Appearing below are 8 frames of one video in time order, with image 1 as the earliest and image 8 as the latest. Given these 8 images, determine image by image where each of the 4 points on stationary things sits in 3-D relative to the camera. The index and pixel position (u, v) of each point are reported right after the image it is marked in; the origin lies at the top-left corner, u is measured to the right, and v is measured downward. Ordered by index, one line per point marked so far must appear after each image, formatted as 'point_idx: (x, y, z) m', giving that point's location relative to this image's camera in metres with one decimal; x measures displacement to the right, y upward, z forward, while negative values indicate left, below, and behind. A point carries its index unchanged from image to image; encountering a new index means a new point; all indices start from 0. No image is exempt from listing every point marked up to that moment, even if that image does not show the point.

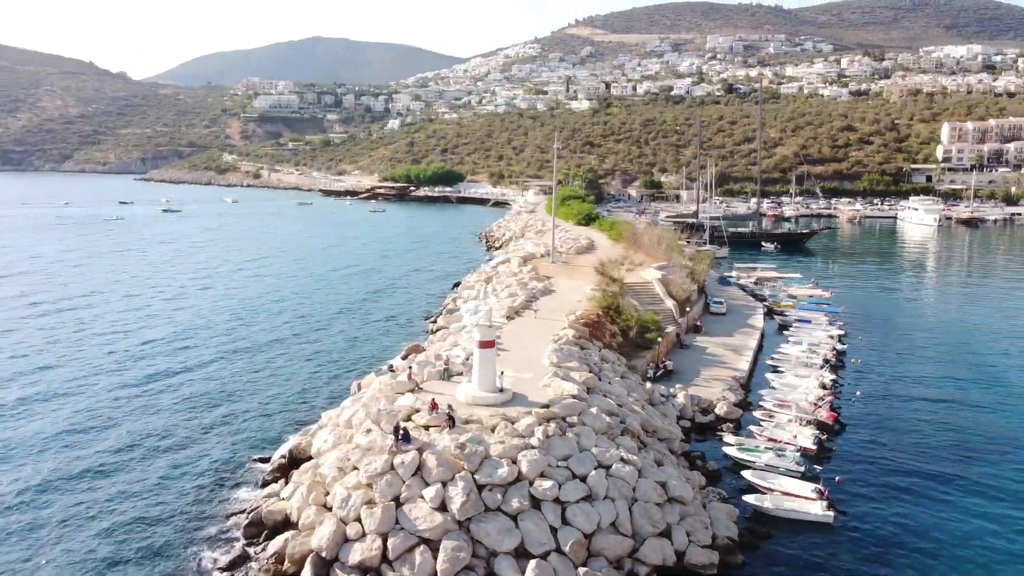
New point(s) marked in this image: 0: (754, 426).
0: (+5.6, -3.2, +18.3) m
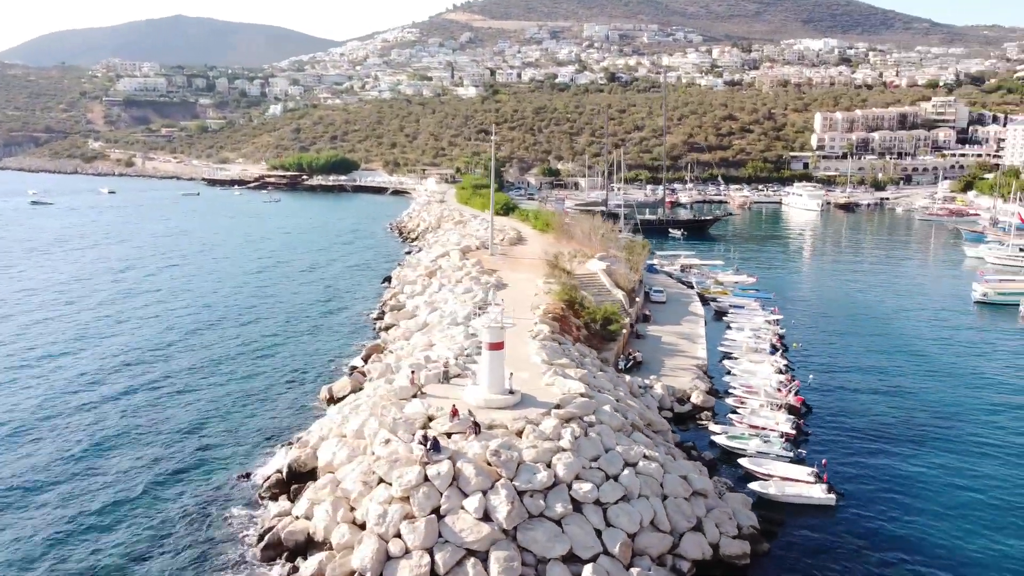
0: (+5.2, -3.0, +18.9) m
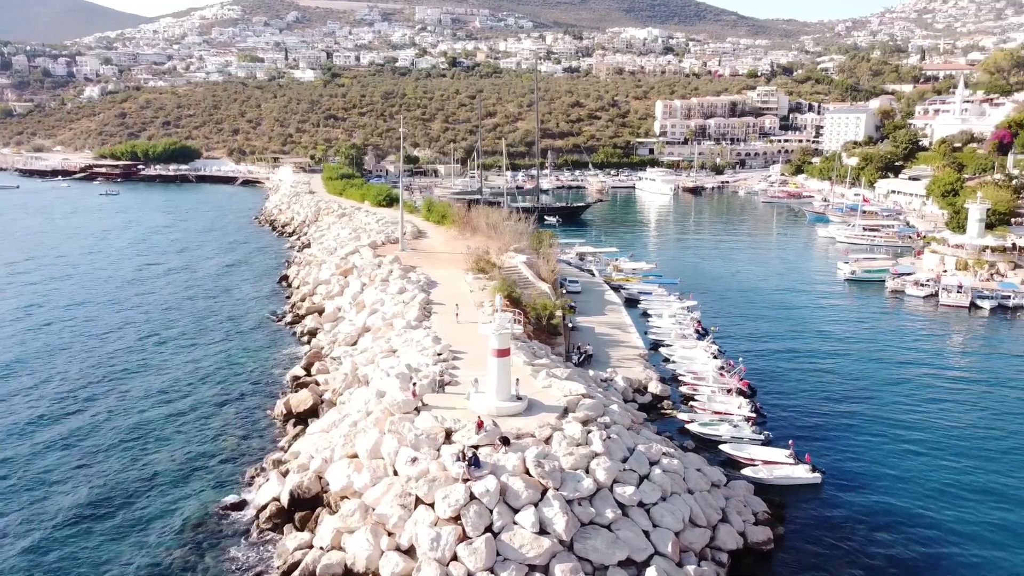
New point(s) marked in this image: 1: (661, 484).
0: (+4.4, -2.8, +19.7) m
1: (+2.4, -3.1, +12.9) m
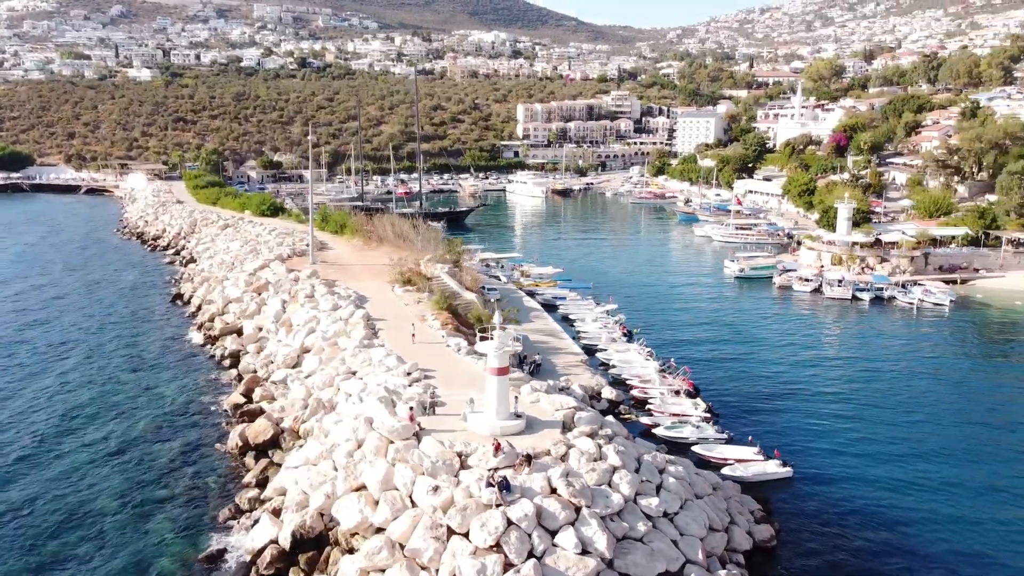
0: (+3.4, -3.0, +20.3) m
1: (+2.7, -3.3, +13.2) m
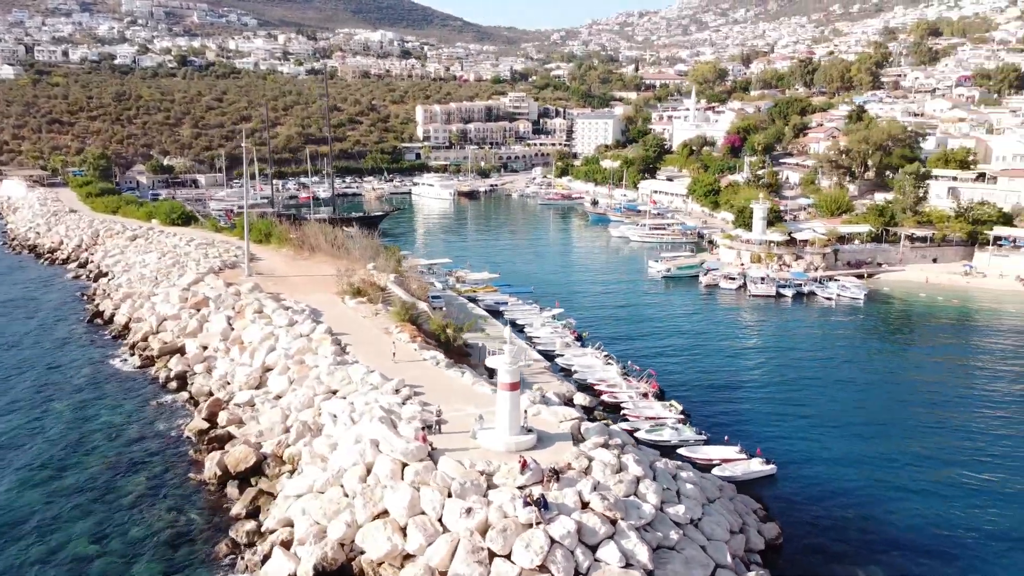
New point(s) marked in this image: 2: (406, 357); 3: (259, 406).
0: (+2.8, -3.1, +20.6) m
1: (+3.0, -3.5, +13.5) m
2: (-2.5, -1.6, +19.1) m
3: (-5.8, -2.7, +18.6) m
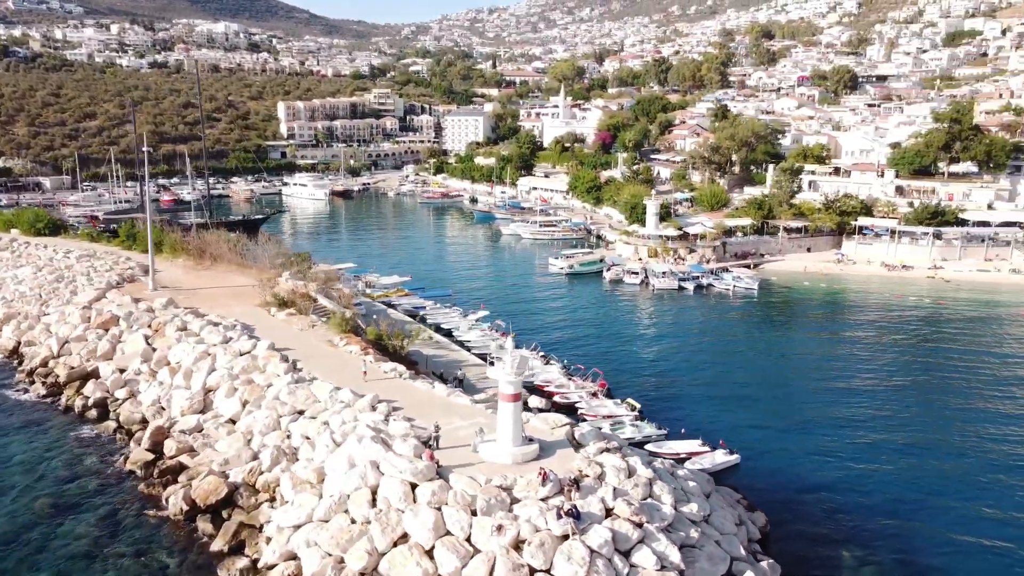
0: (+1.6, -3.2, +20.9) m
1: (+3.2, -3.6, +13.9) m
2: (-3.4, -1.9, +18.5) m
3: (-6.5, -3.1, +17.4) m
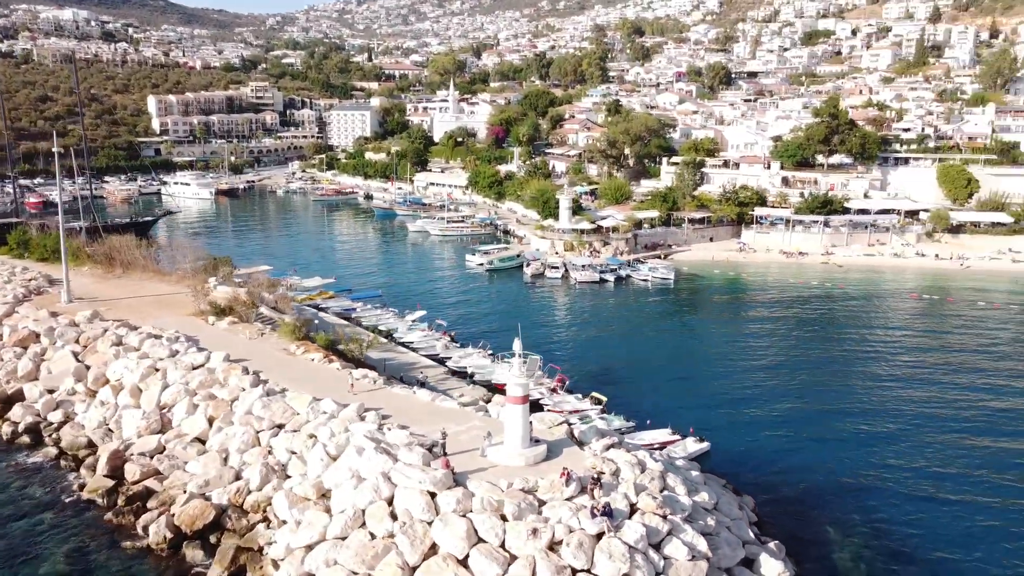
0: (+0.7, -3.1, +21.0) m
1: (+3.3, -3.5, +14.4) m
2: (-3.9, -2.0, +17.9) m
3: (-6.7, -3.3, +16.3) m
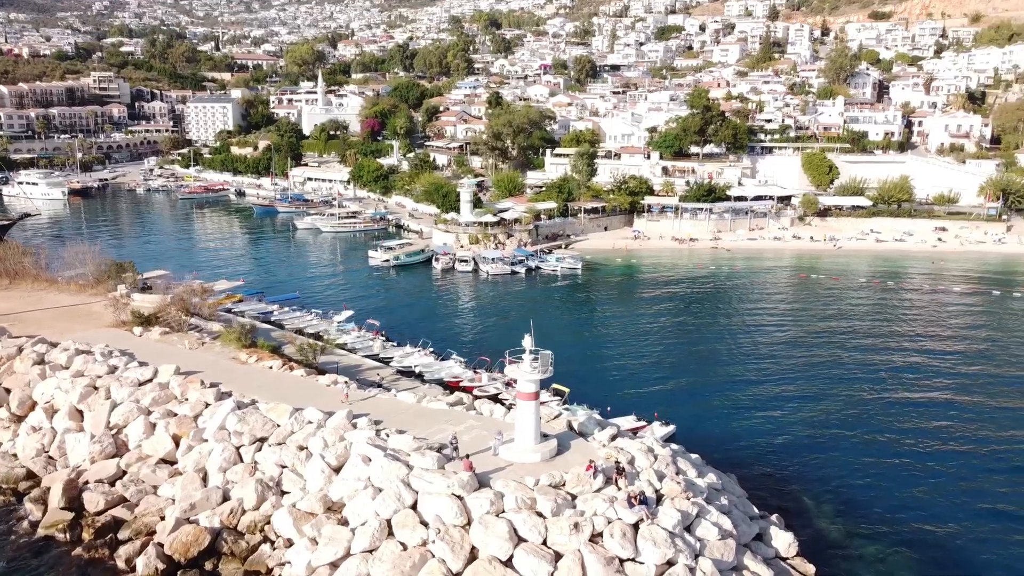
0: (-0.3, -3.0, +21.0) m
1: (+3.4, -3.3, +14.9) m
2: (-4.3, -2.1, +17.1) m
3: (-6.8, -3.5, +15.1) m
